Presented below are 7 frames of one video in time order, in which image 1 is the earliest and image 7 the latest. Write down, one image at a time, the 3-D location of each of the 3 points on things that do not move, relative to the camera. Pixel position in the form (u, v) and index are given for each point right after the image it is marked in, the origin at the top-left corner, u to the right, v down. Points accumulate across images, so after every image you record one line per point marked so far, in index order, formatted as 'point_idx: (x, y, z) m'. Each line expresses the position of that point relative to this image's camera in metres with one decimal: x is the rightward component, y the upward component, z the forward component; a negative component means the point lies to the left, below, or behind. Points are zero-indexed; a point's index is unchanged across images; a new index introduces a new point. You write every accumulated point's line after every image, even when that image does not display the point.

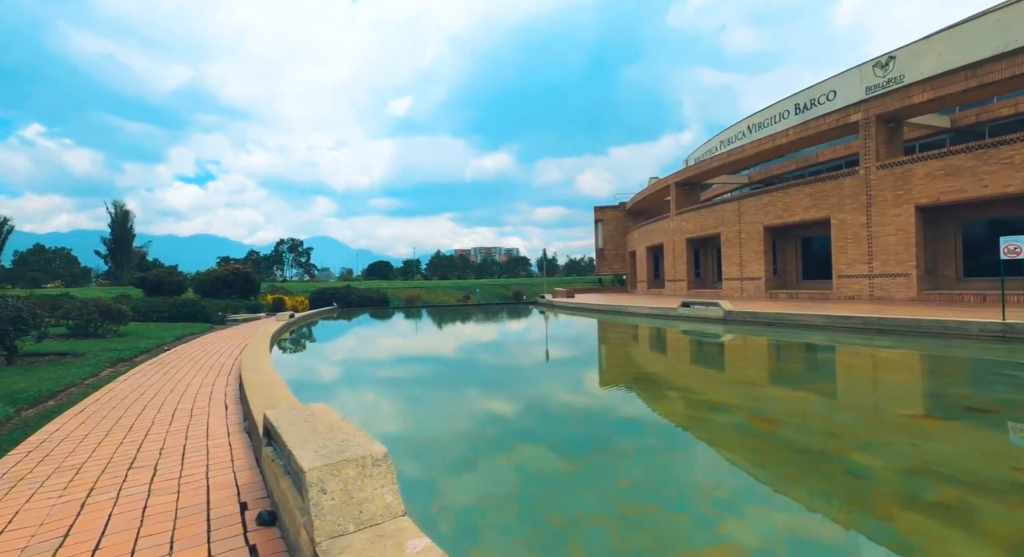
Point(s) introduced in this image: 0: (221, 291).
0: (-12.2, -0.5, +19.6) m
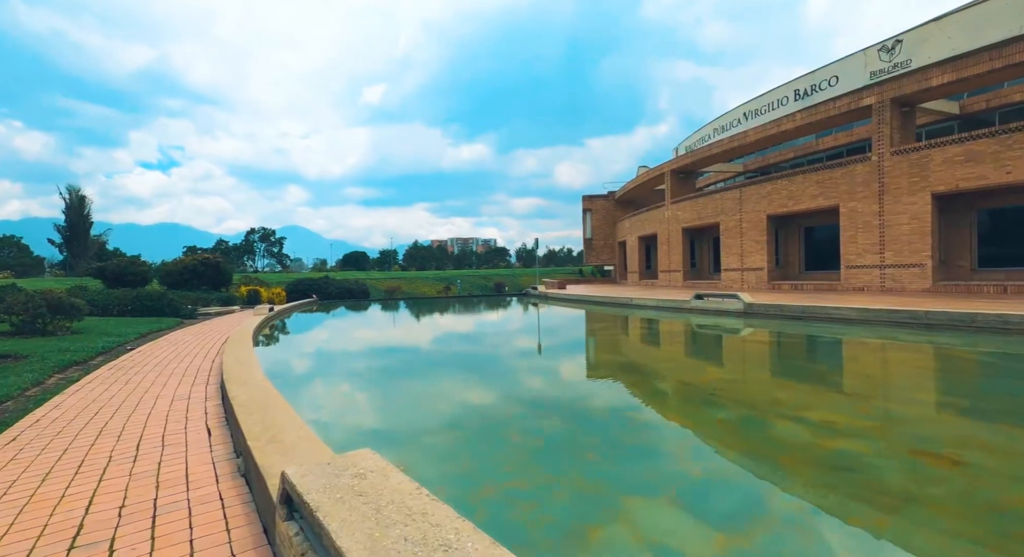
0: (-12.7, -0.1, +18.3) m
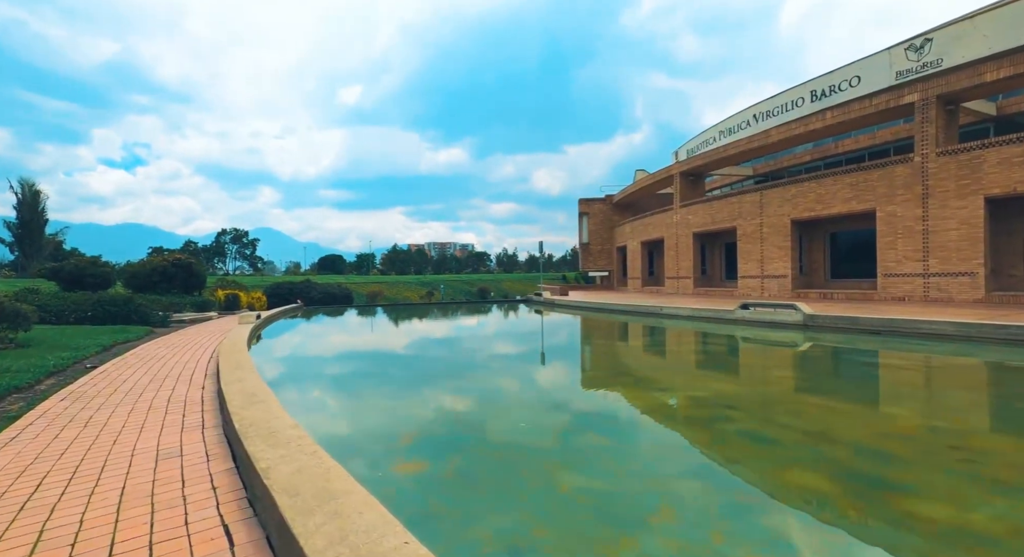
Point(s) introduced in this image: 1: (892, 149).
0: (-12.7, -0.2, +16.8) m
1: (+10.1, +3.4, +12.3) m
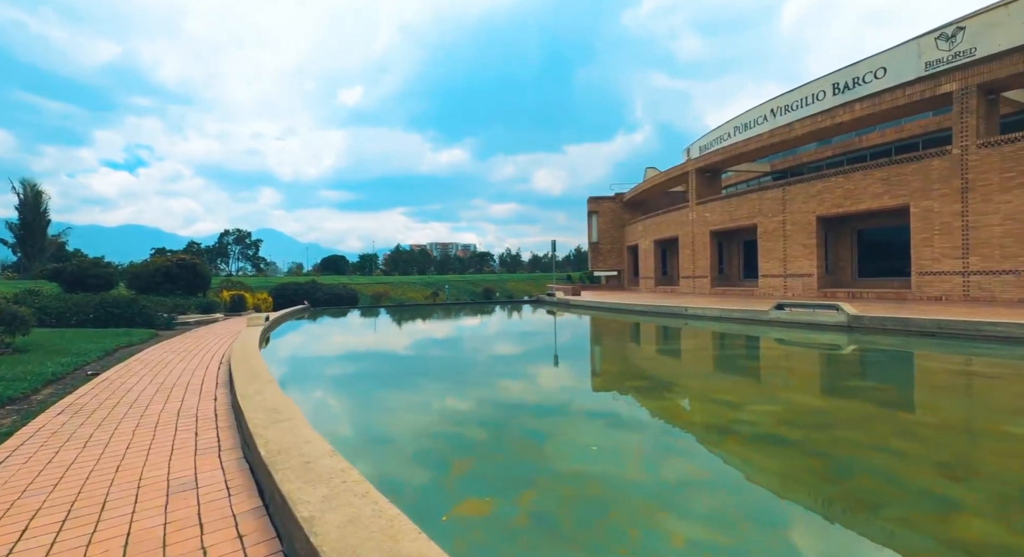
0: (-12.4, -0.3, +16.5) m
1: (+10.4, +3.5, +11.9) m
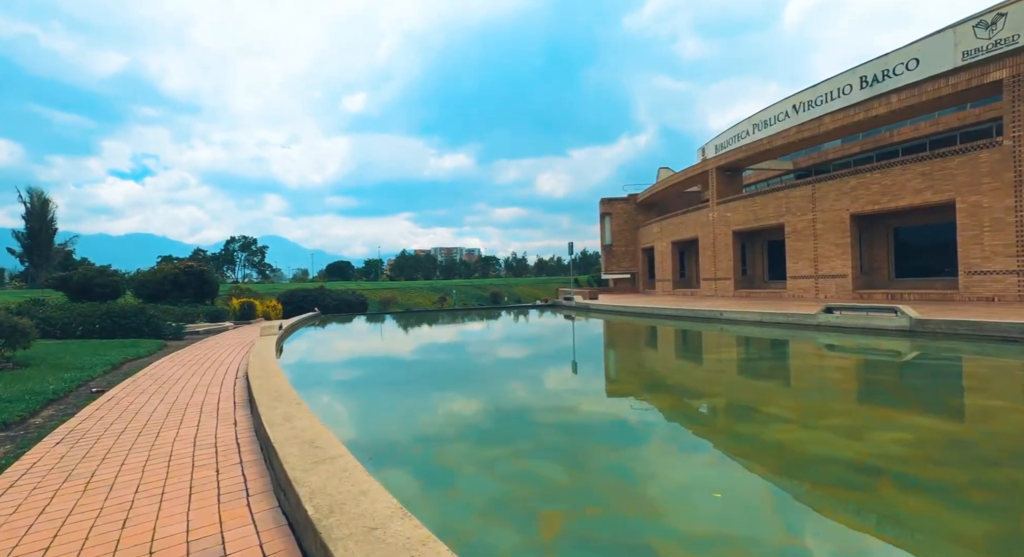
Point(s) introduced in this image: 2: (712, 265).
0: (-11.9, -0.5, +16.2) m
1: (+10.8, +3.5, +11.4) m
2: (+6.8, +0.5, +15.9) m
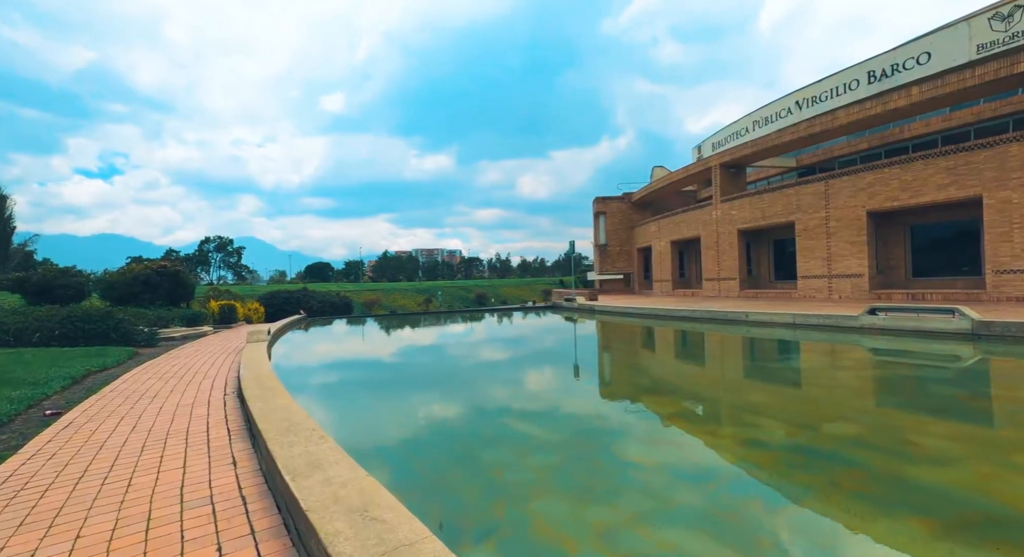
0: (-12.0, -0.6, +15.0) m
1: (+10.9, +3.5, +11.2) m
2: (+6.6, +0.5, +15.5) m
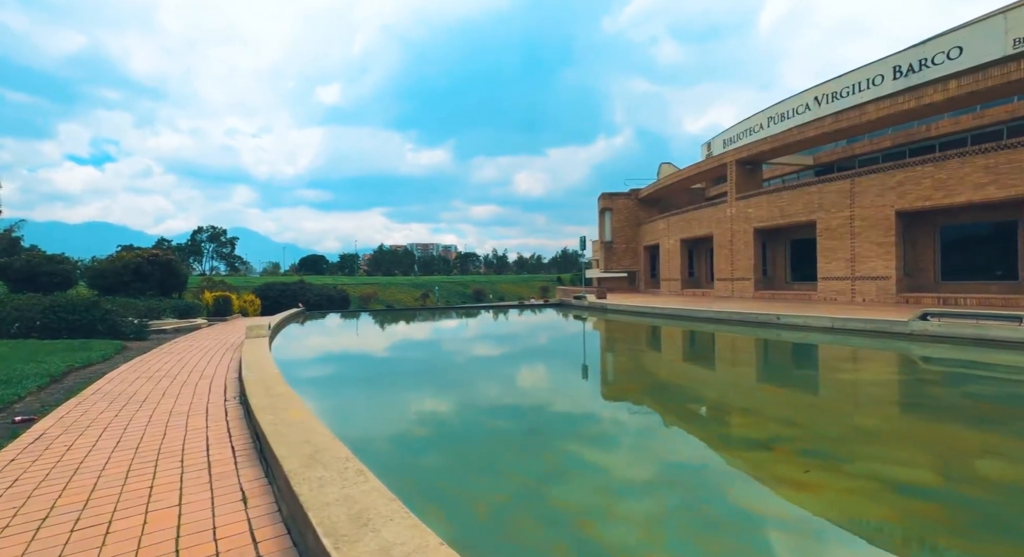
0: (-11.8, -0.2, +14.4) m
1: (+11.2, +3.4, +10.9) m
2: (+6.8, +0.5, +15.1) m
